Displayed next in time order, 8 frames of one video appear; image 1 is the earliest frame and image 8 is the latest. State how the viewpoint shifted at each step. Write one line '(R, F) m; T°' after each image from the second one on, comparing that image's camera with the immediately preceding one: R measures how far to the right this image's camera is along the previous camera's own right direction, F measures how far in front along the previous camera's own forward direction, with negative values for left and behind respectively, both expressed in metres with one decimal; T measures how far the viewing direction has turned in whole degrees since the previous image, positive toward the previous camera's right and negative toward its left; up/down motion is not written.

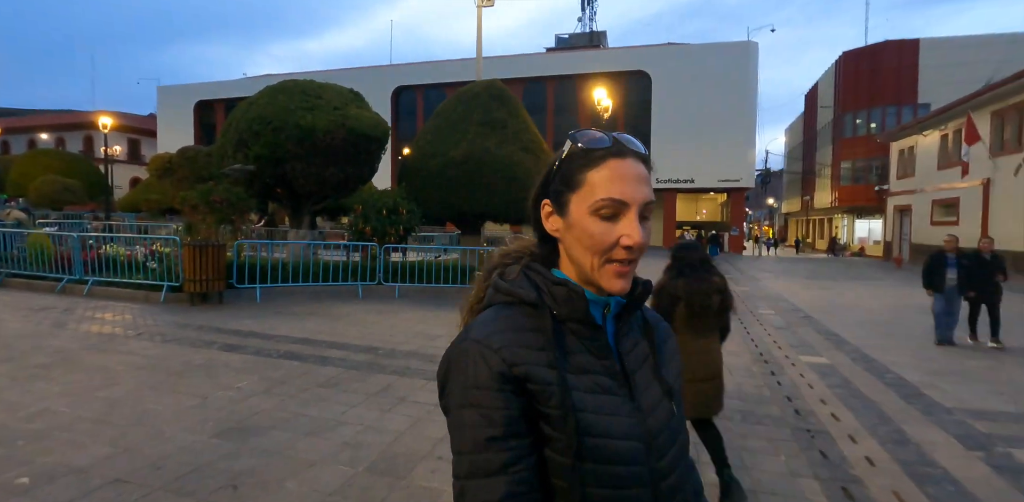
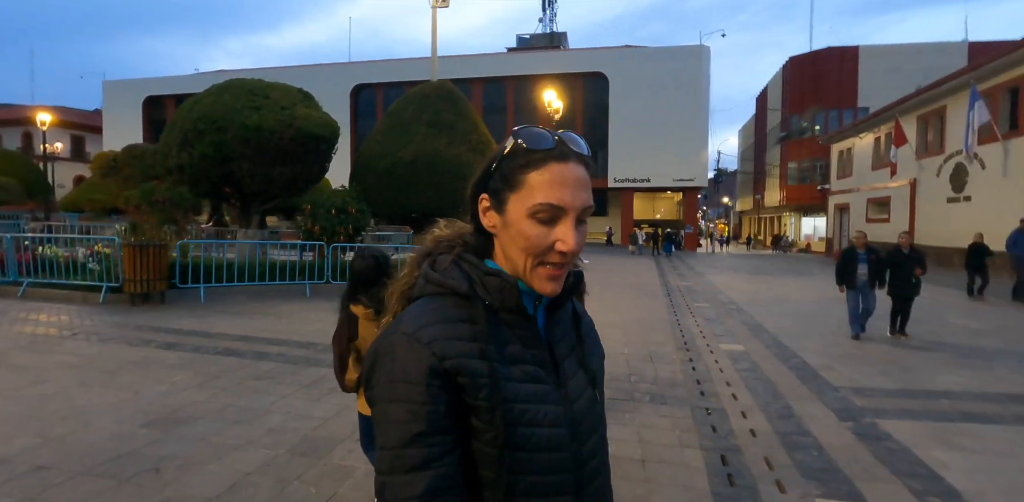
(+0.4, -0.3) m; +4°
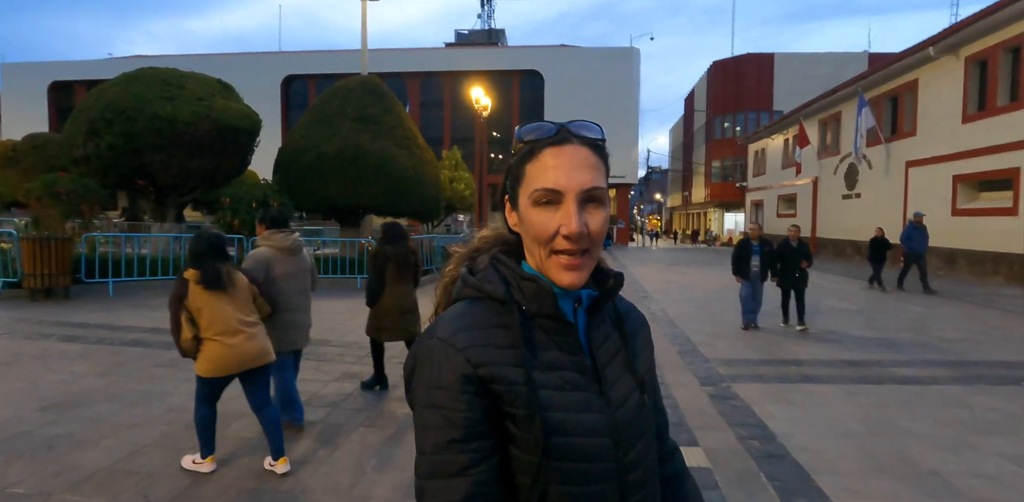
(+0.4, -0.4) m; +6°
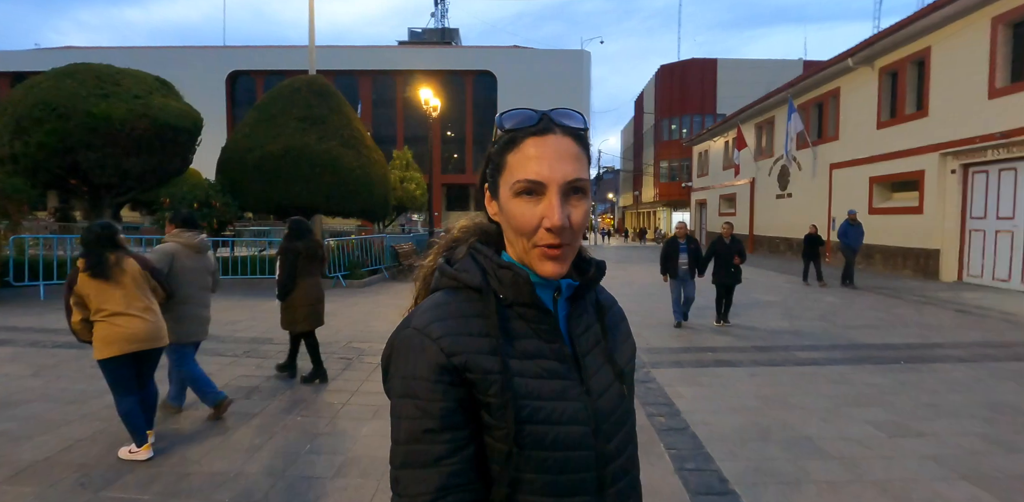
(+0.2, -0.3) m; +5°
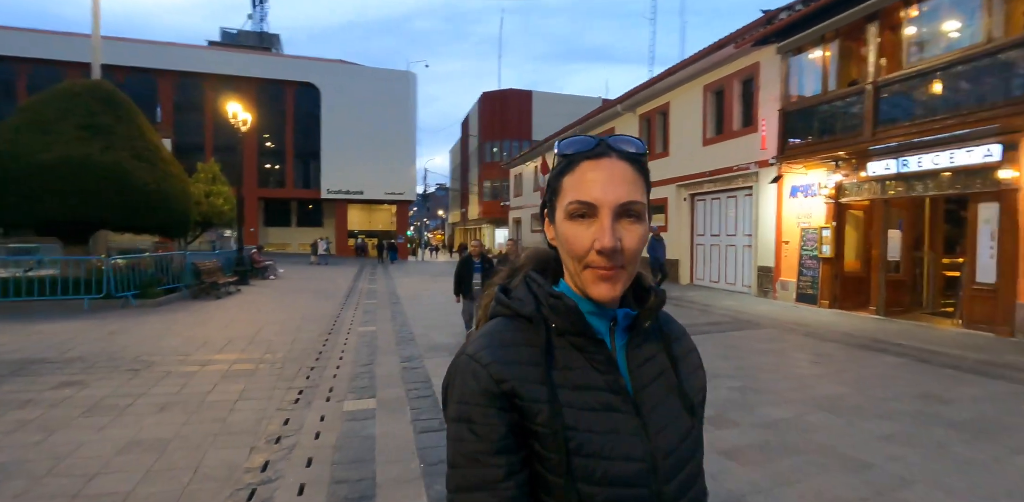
(+0.5, -1.4) m; +18°
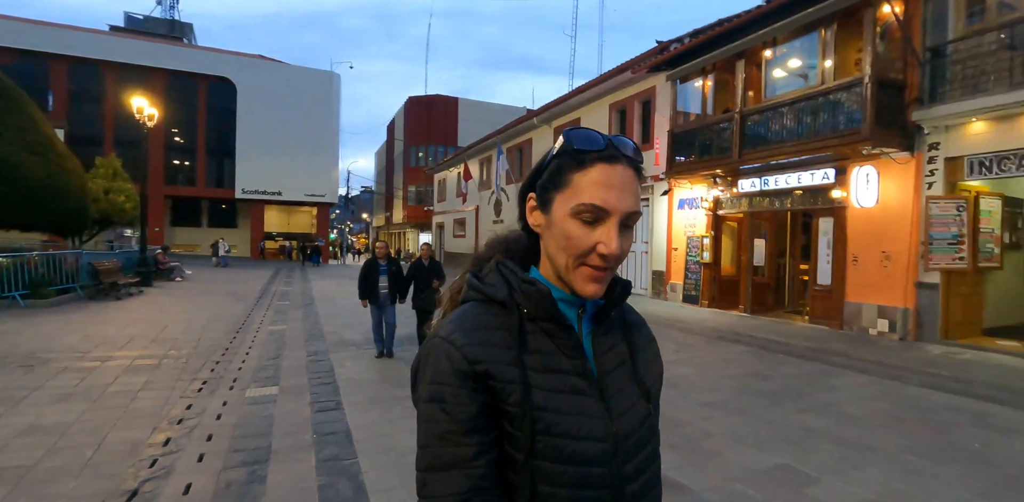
(+0.4, -0.8) m; +8°
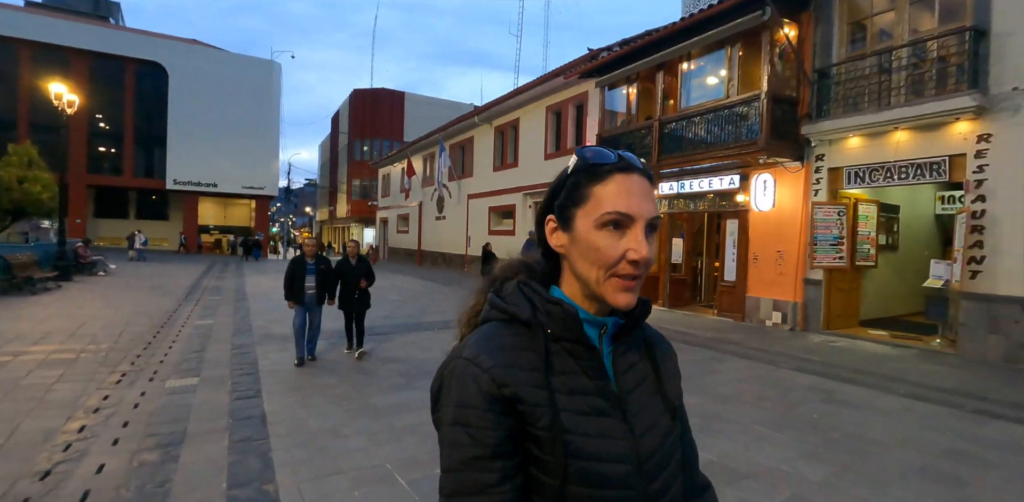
(+0.5, -0.6) m; +5°
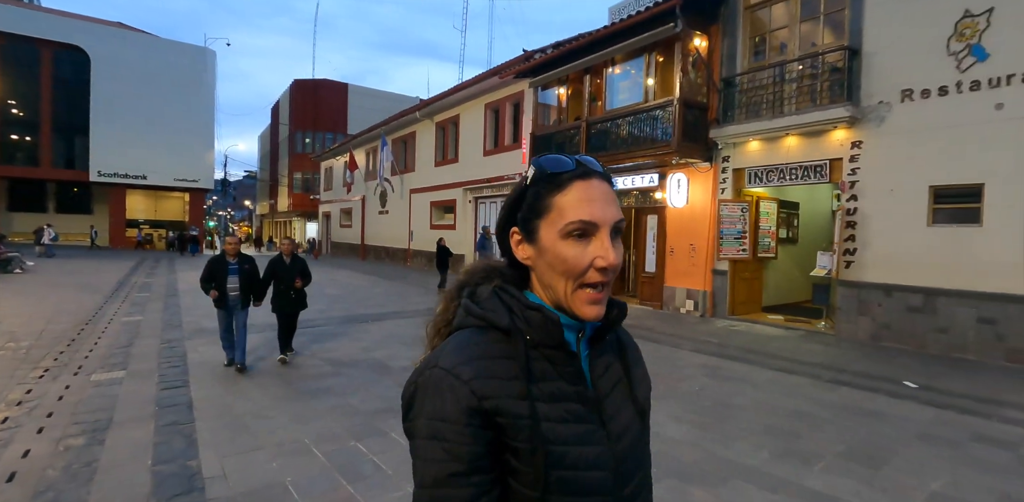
(+0.5, -0.6) m; +5°
